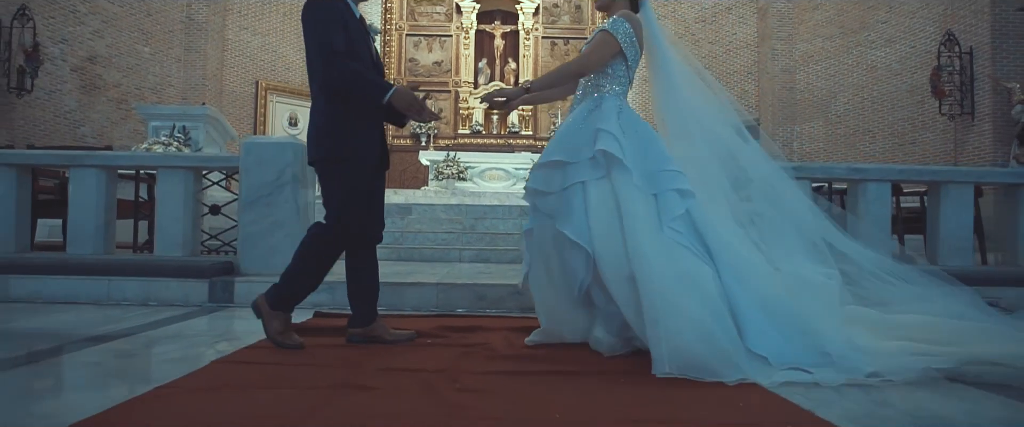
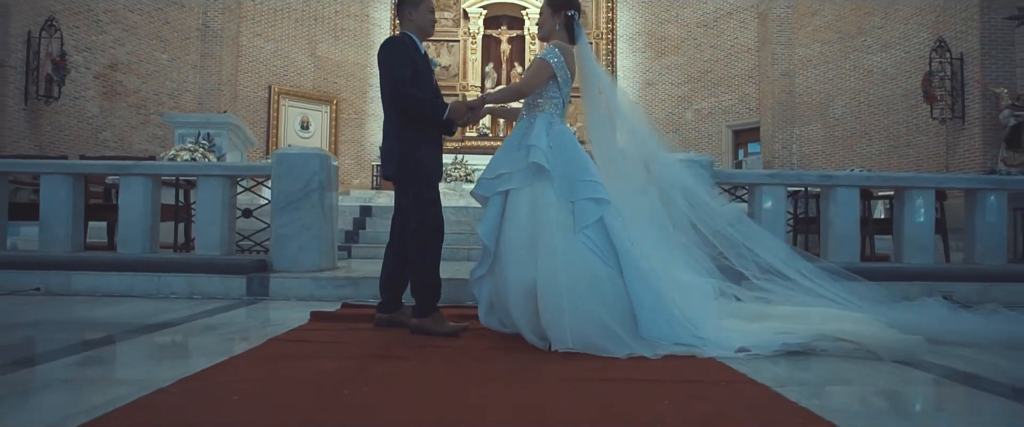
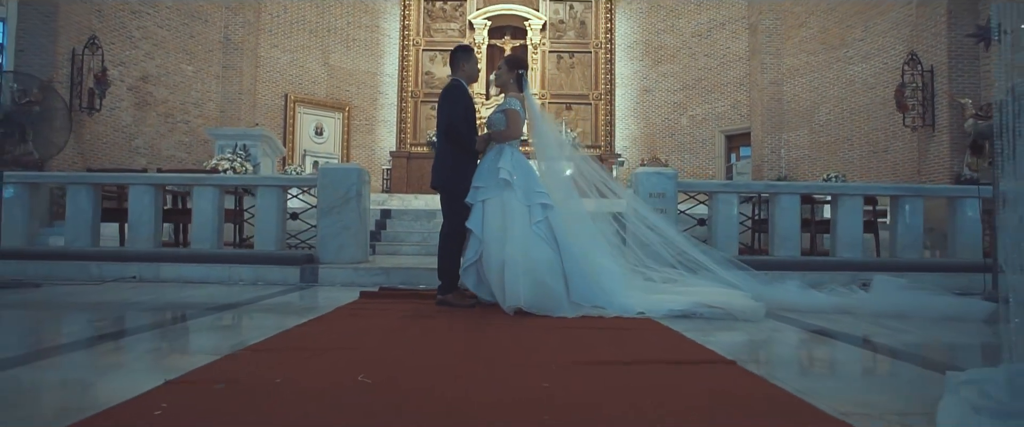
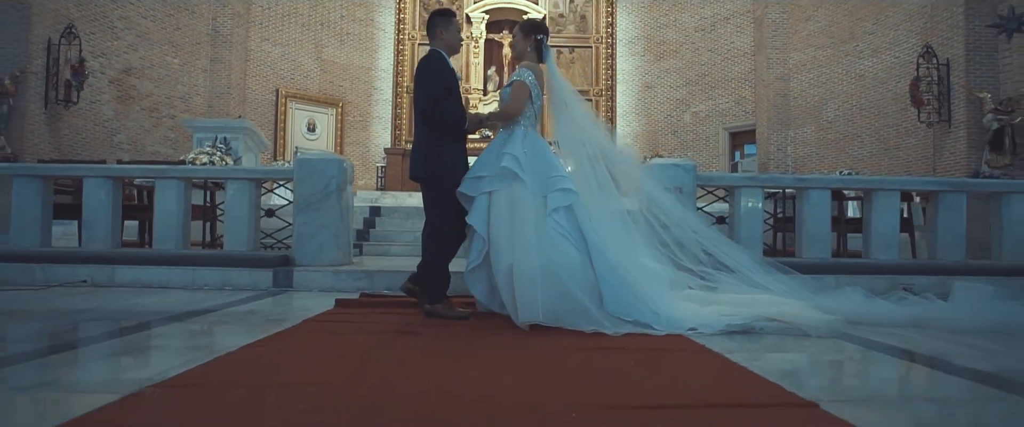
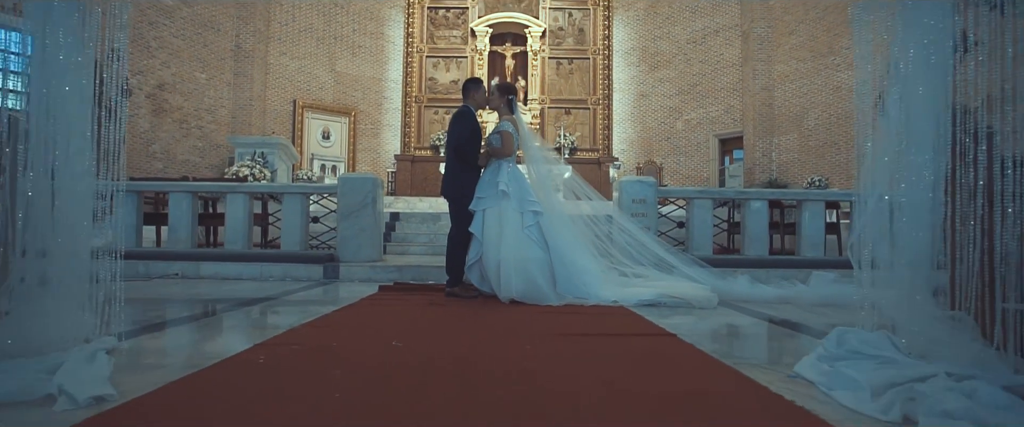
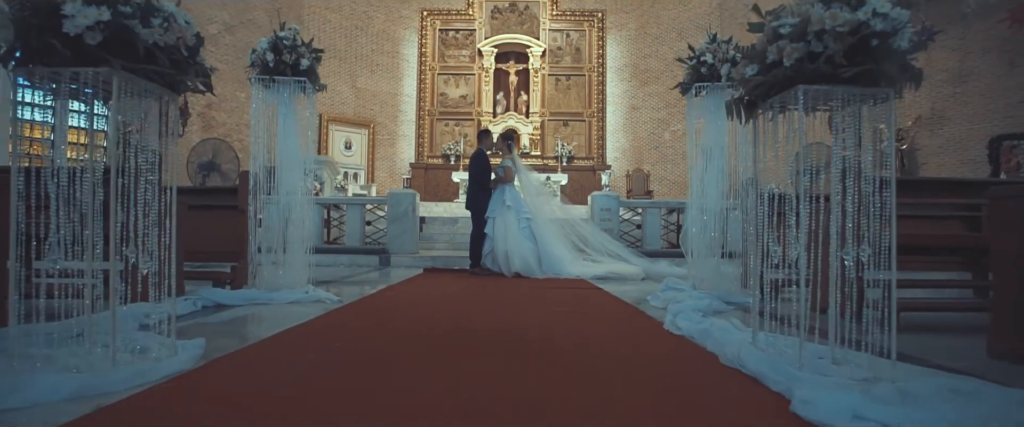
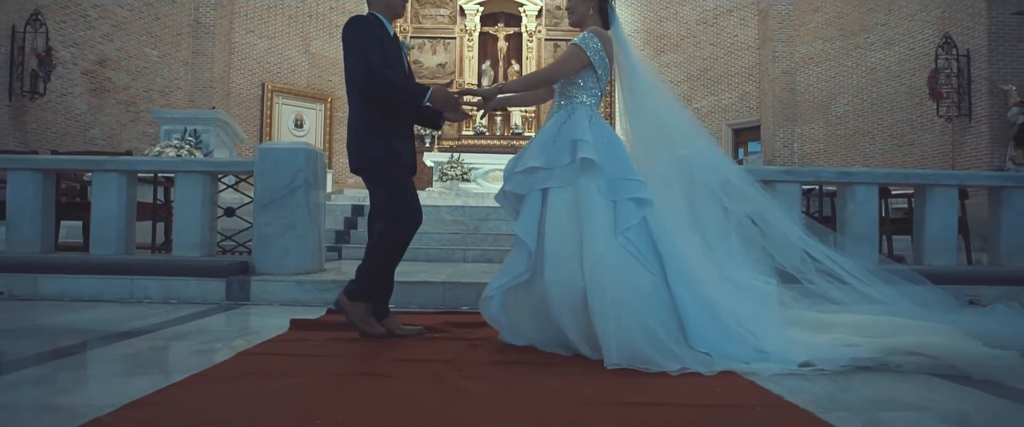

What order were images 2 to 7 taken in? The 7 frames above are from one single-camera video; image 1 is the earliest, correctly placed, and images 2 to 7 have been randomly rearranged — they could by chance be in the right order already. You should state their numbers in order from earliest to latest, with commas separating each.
7, 2, 4, 3, 5, 6
